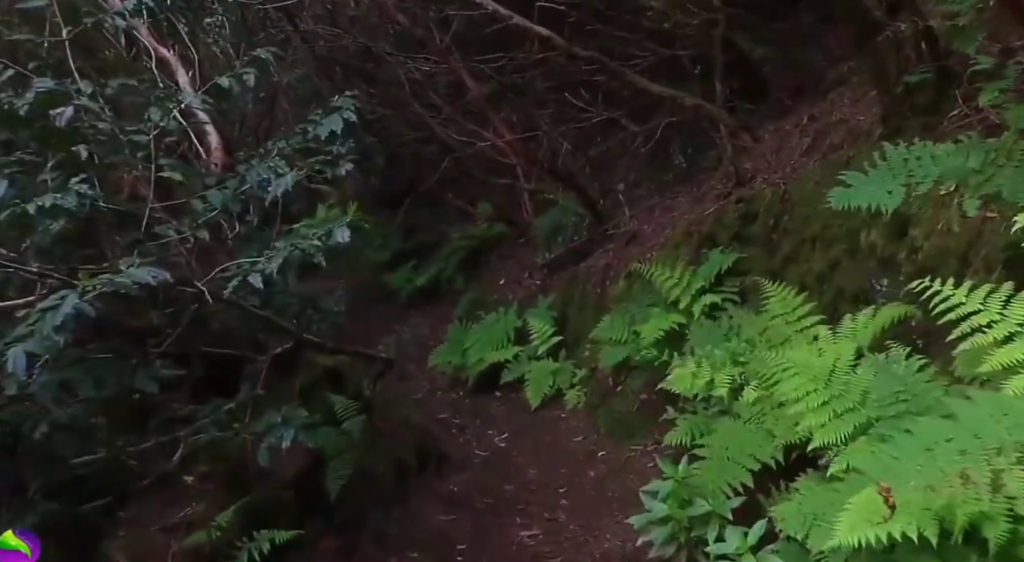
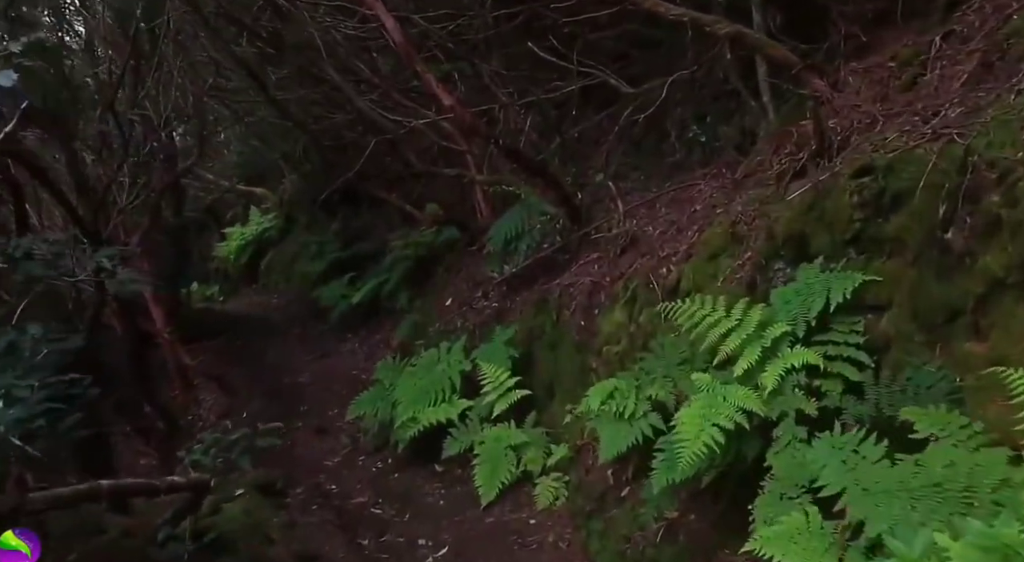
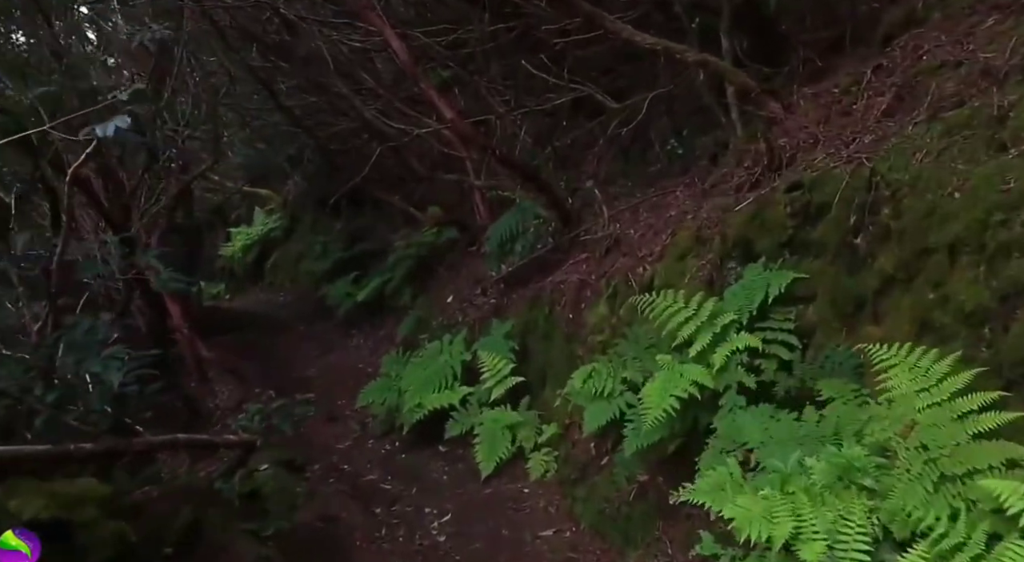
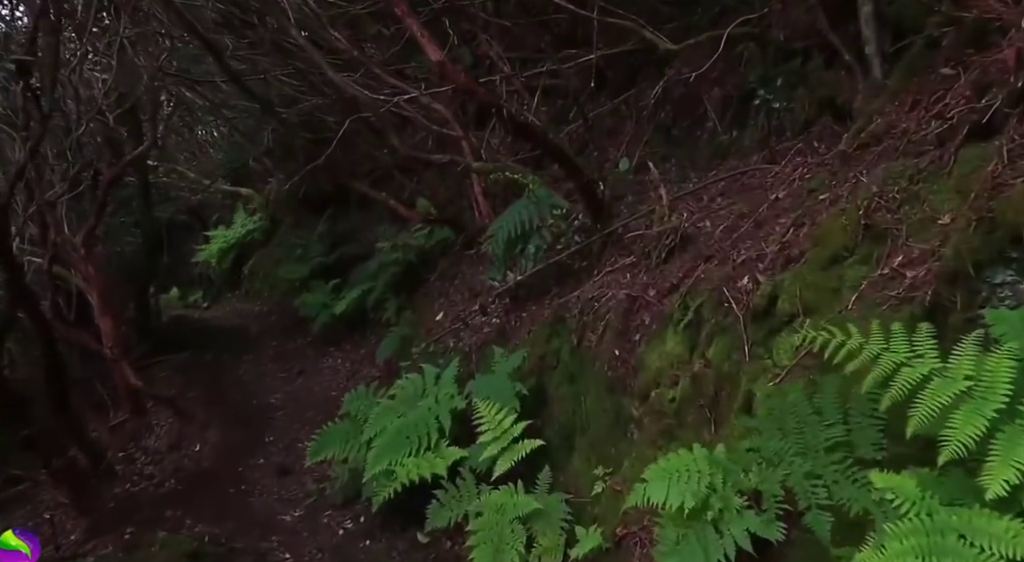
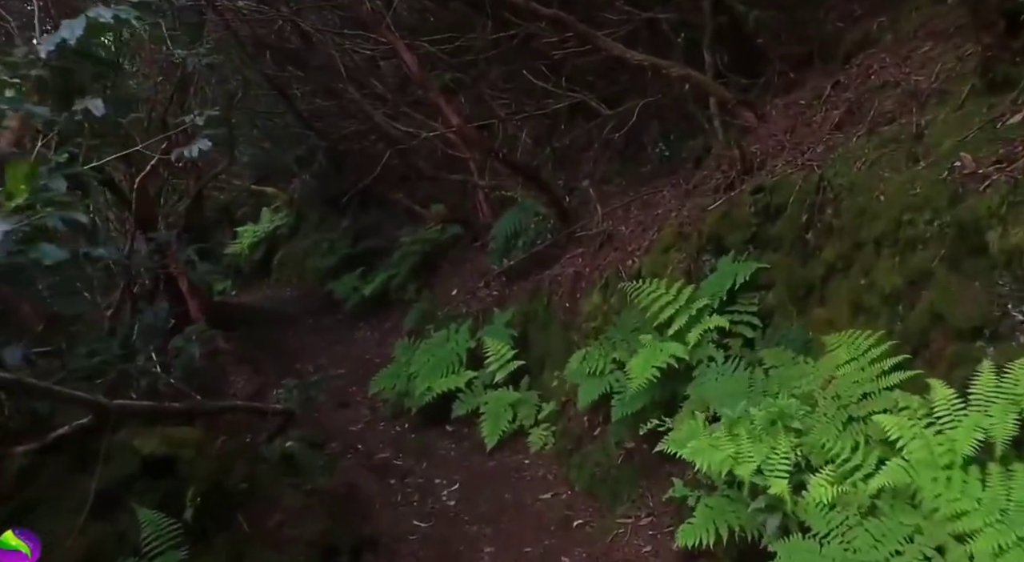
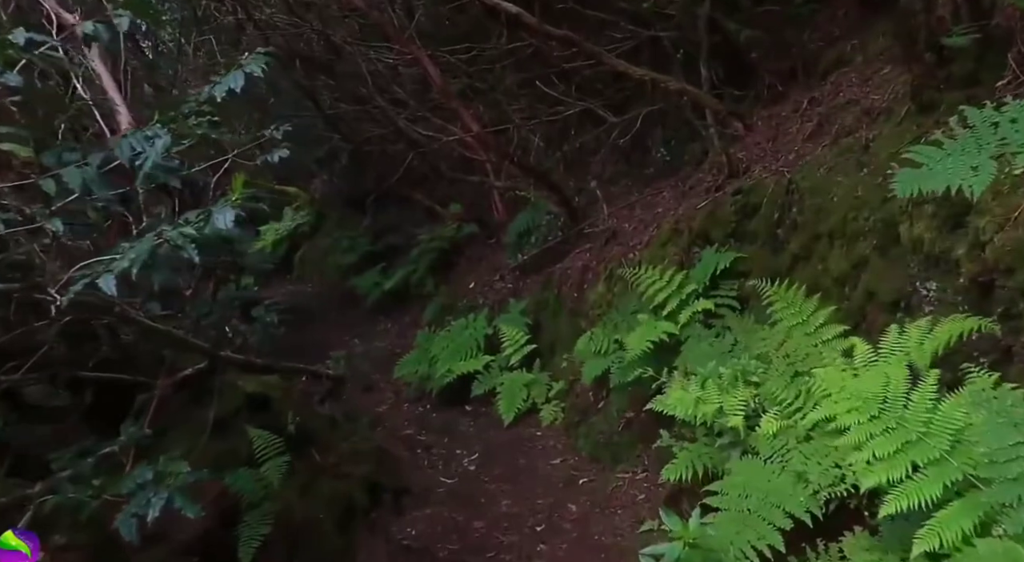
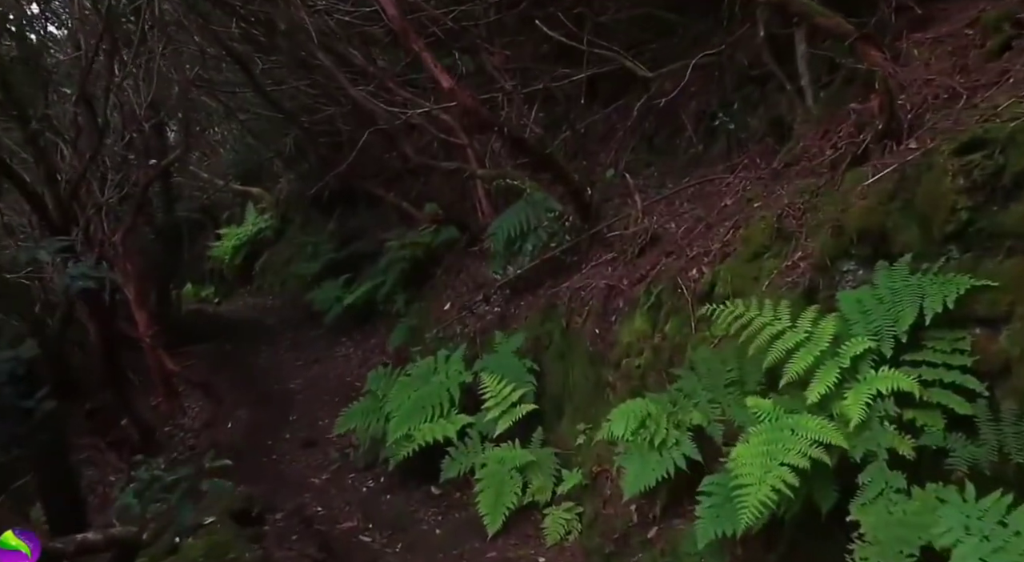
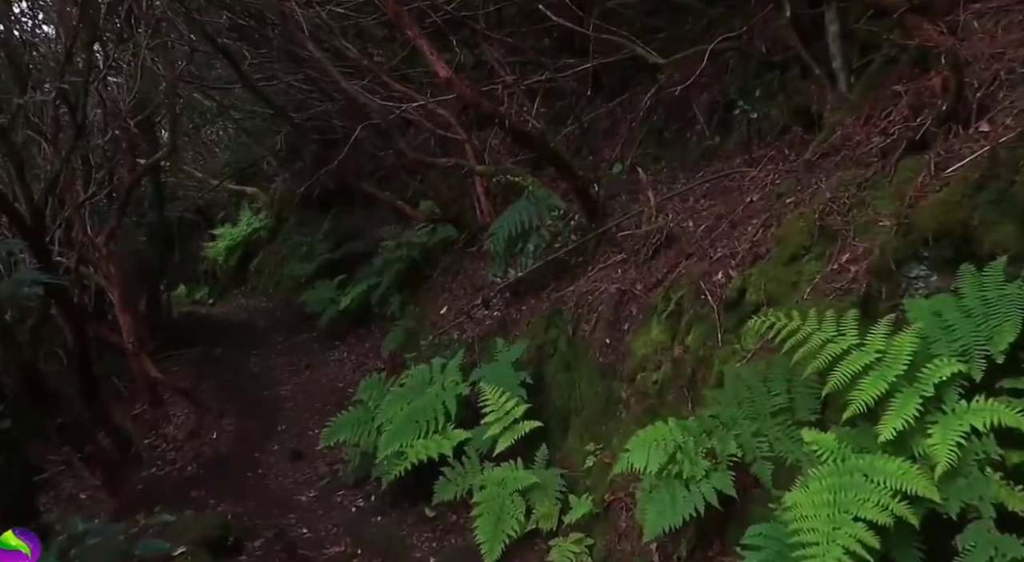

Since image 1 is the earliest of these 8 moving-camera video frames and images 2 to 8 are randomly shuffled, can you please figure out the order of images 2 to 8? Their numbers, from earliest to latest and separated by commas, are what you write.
6, 5, 3, 2, 7, 8, 4
